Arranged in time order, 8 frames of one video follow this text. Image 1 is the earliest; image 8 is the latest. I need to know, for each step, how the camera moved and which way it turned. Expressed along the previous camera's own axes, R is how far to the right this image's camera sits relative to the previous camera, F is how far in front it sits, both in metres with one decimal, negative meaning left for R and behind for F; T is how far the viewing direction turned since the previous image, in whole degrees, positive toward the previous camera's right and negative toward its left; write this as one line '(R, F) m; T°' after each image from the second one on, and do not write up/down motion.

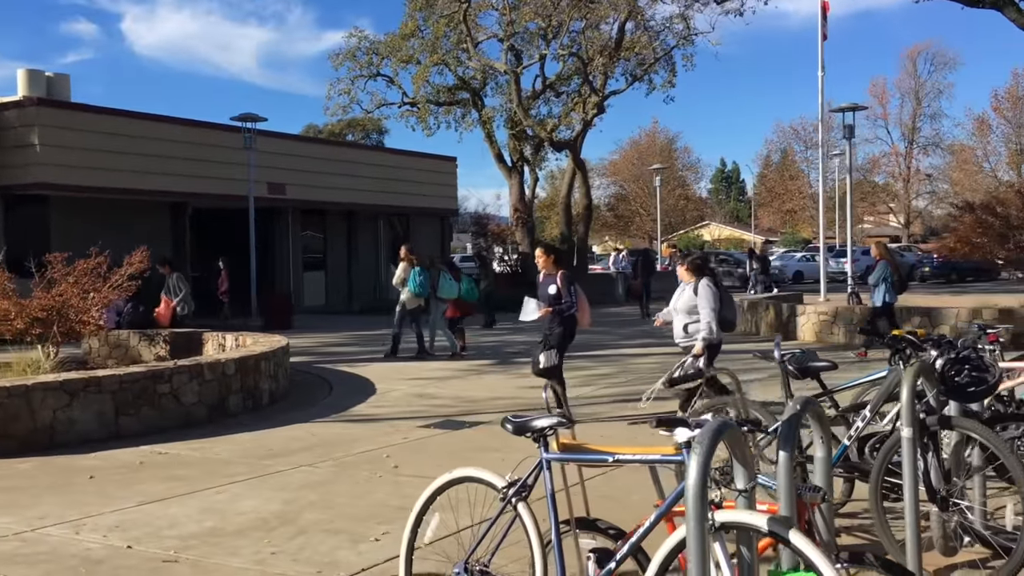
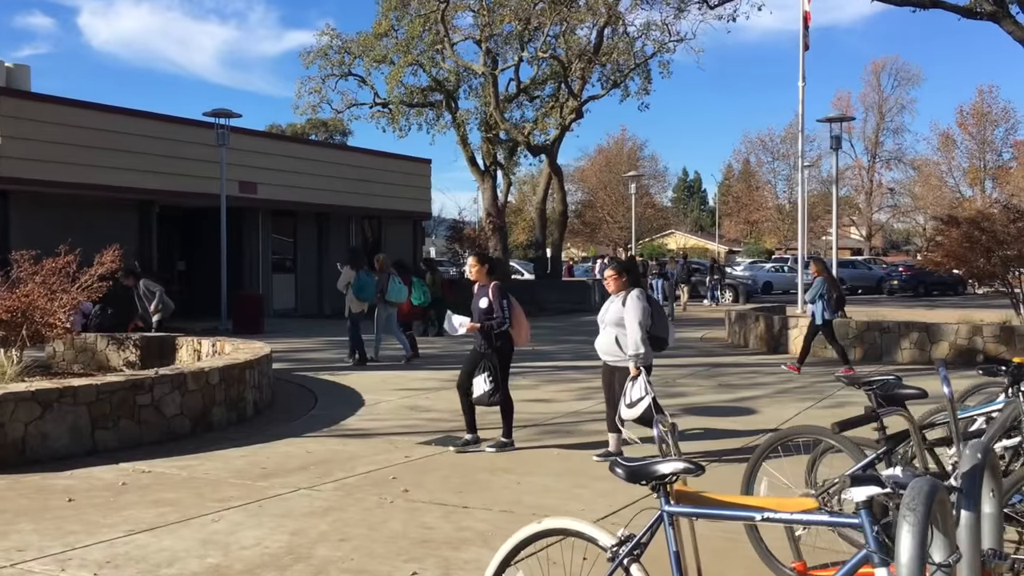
(-0.4, +0.5) m; +2°
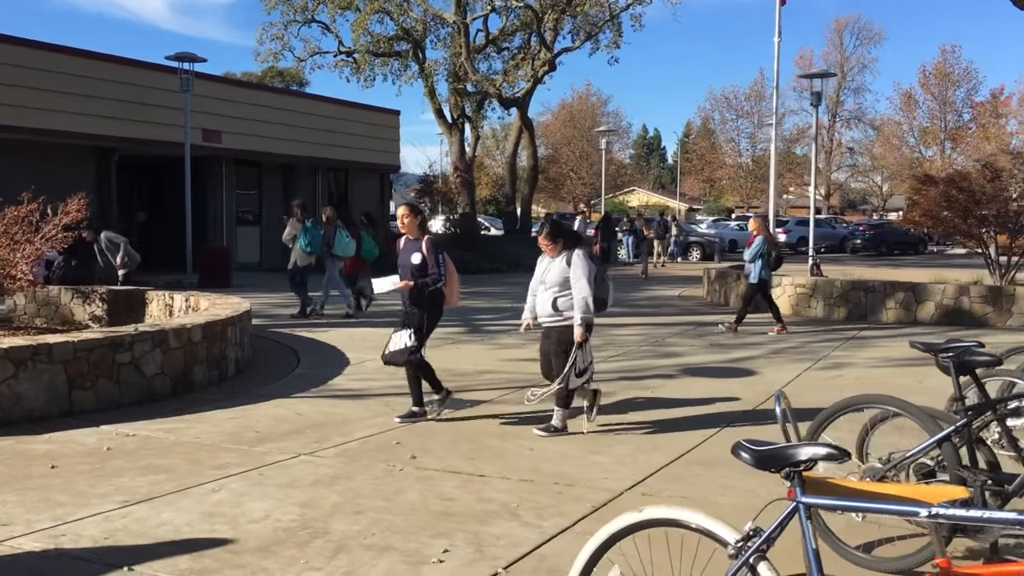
(-0.3, +0.4) m; +3°
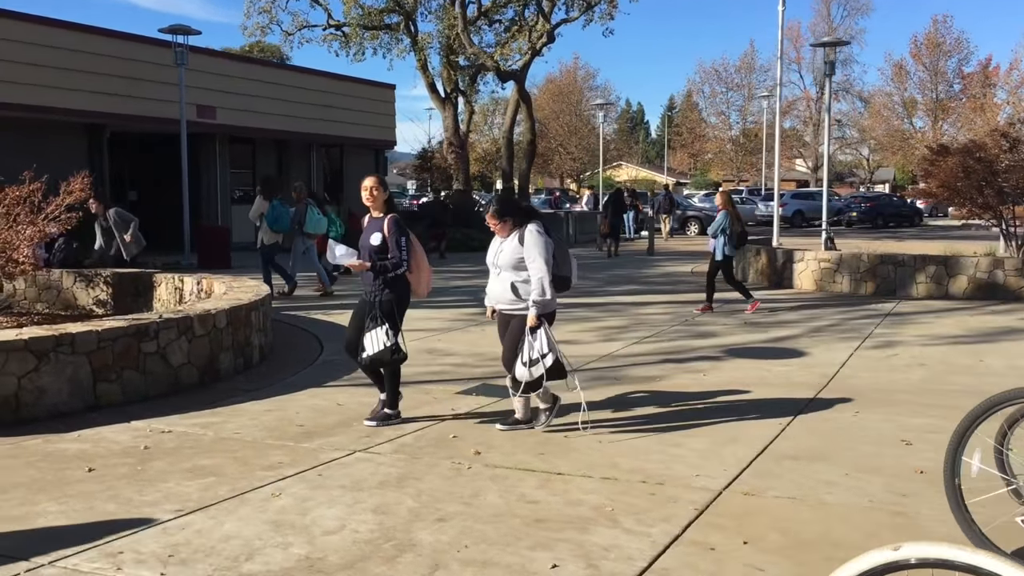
(-0.5, +0.4) m; +1°
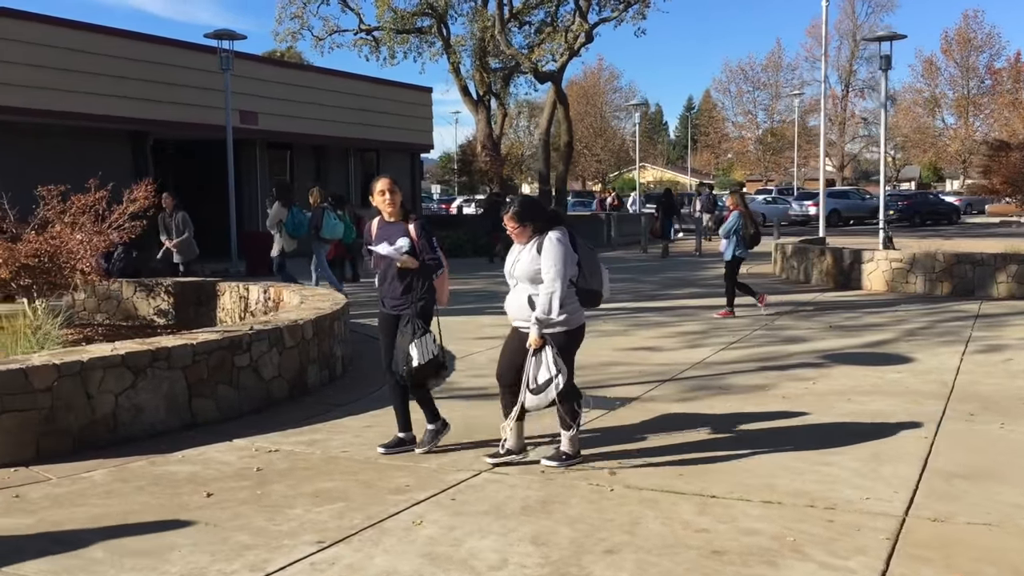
(-0.6, +0.3) m; -1°
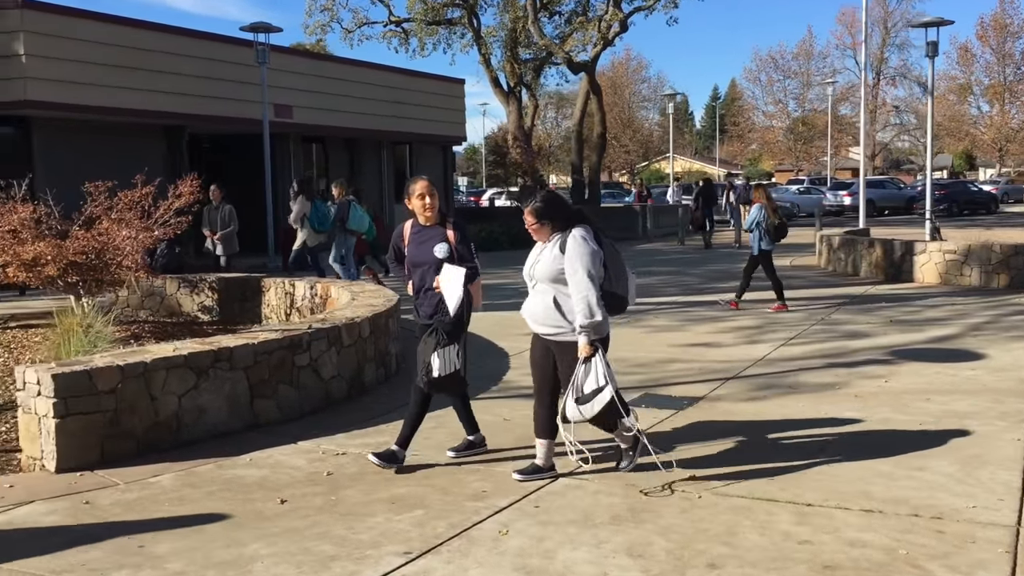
(-0.3, +0.2) m; -1°
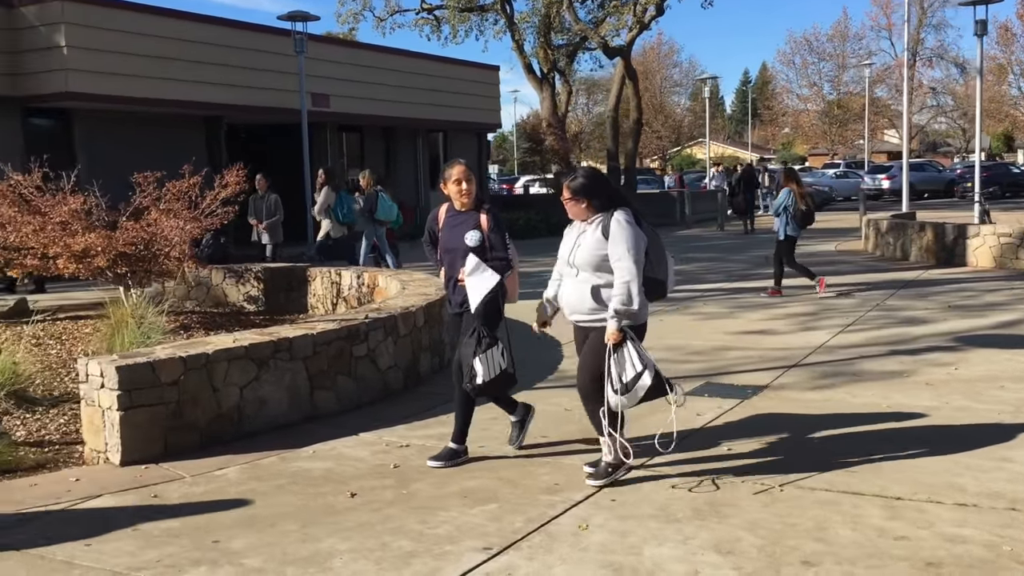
(-0.2, +0.1) m; -2°
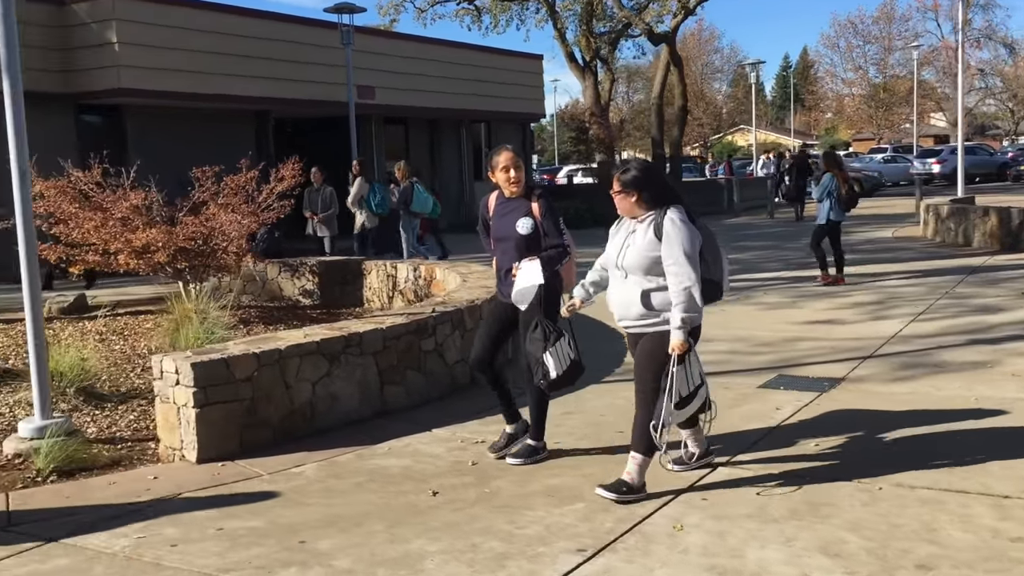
(-0.2, +0.1) m; -2°
